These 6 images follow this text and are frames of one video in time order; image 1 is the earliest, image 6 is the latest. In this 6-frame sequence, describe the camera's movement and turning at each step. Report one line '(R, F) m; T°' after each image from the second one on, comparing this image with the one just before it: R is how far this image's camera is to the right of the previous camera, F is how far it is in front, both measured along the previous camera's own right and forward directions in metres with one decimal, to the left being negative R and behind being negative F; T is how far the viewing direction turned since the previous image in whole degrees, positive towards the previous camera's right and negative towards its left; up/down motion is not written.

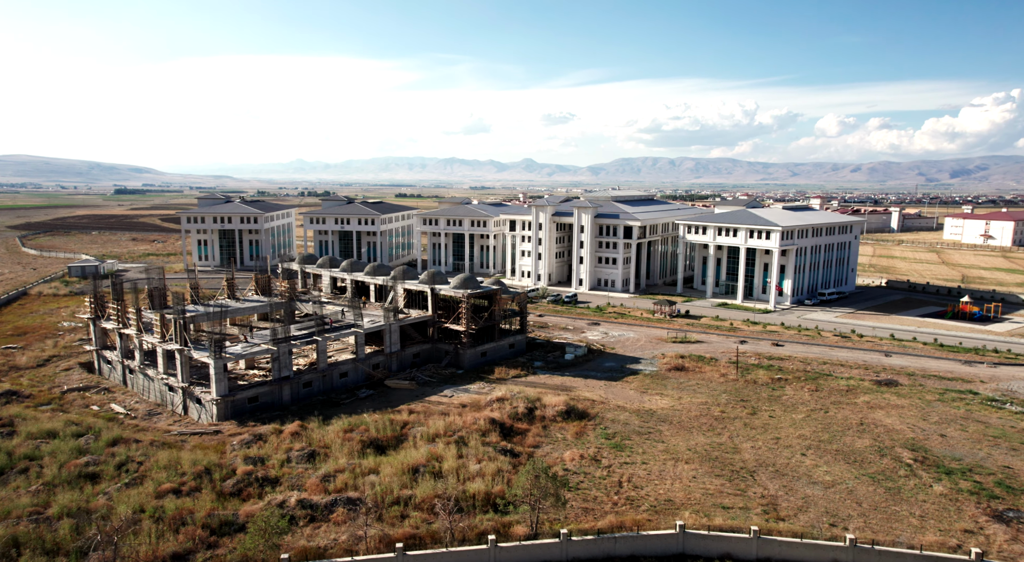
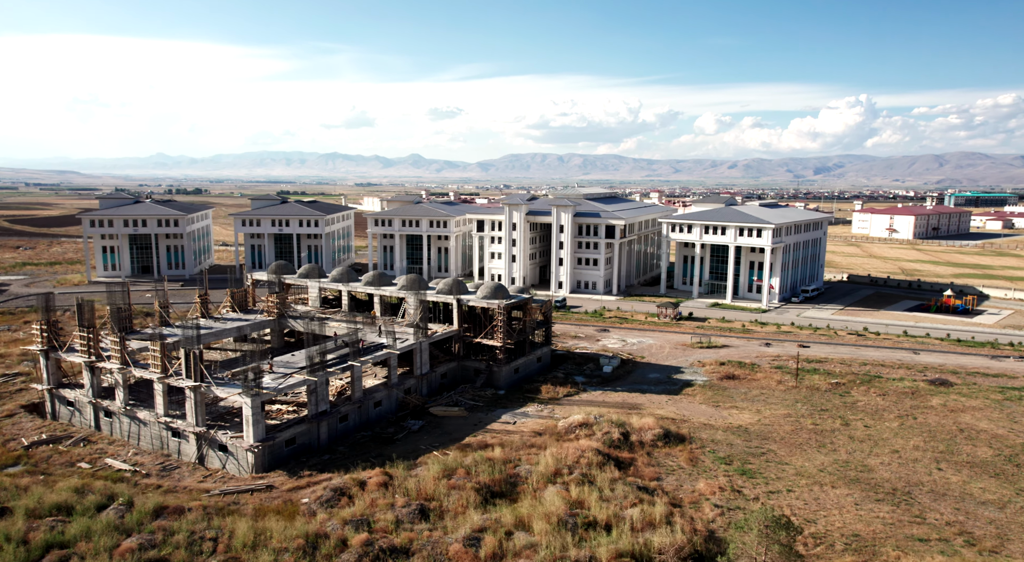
(-10.7, +5.7) m; +10°
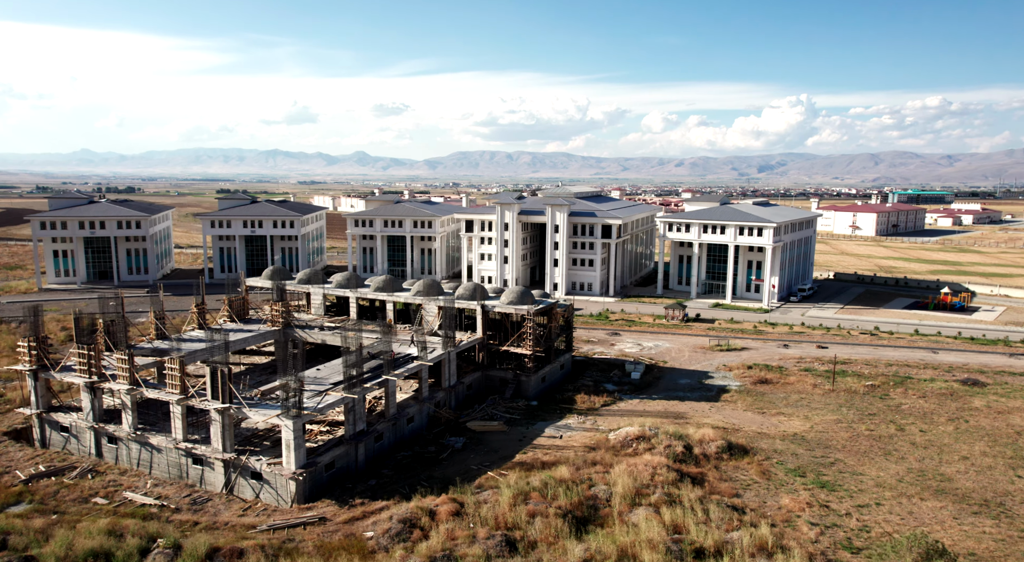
(-5.5, +2.7) m; +5°
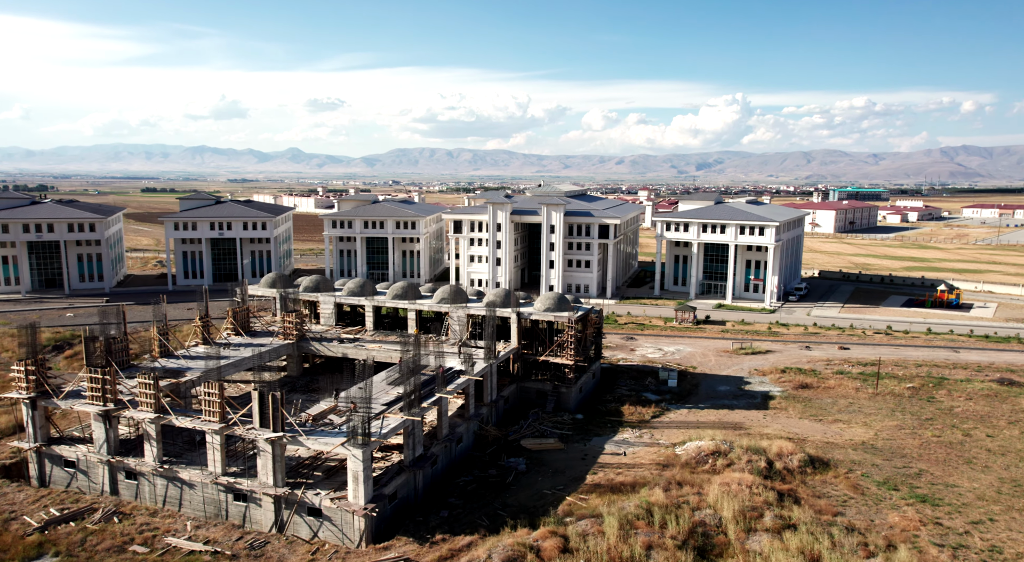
(-6.2, +3.1) m; +5°
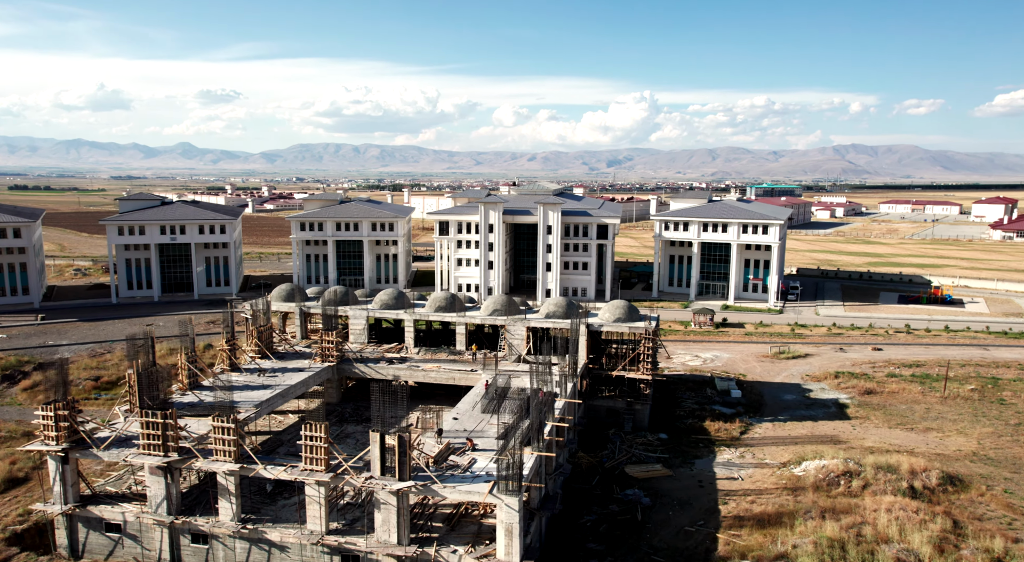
(-9.1, +4.7) m; +8°
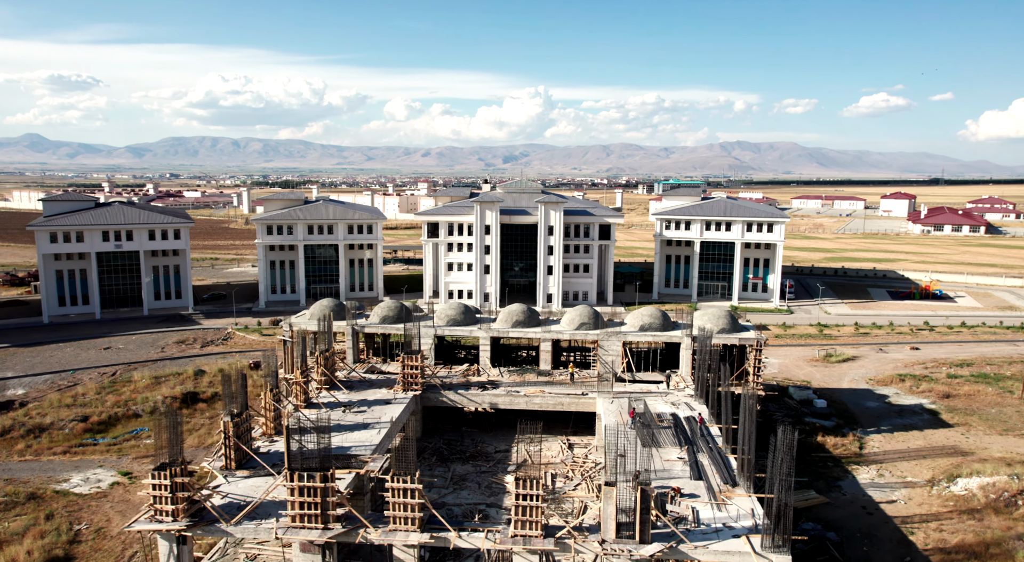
(-10.5, +5.6) m; +9°
